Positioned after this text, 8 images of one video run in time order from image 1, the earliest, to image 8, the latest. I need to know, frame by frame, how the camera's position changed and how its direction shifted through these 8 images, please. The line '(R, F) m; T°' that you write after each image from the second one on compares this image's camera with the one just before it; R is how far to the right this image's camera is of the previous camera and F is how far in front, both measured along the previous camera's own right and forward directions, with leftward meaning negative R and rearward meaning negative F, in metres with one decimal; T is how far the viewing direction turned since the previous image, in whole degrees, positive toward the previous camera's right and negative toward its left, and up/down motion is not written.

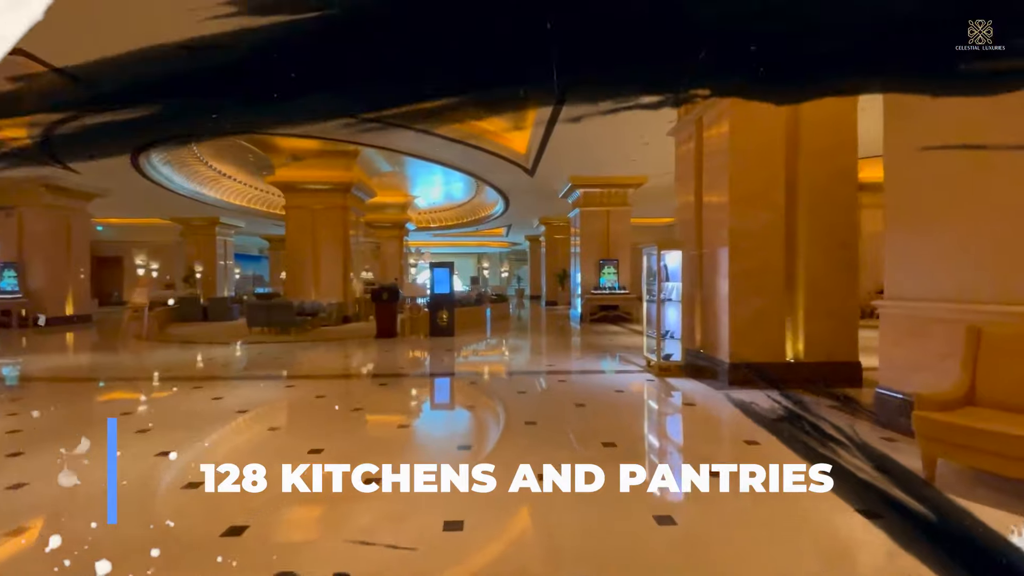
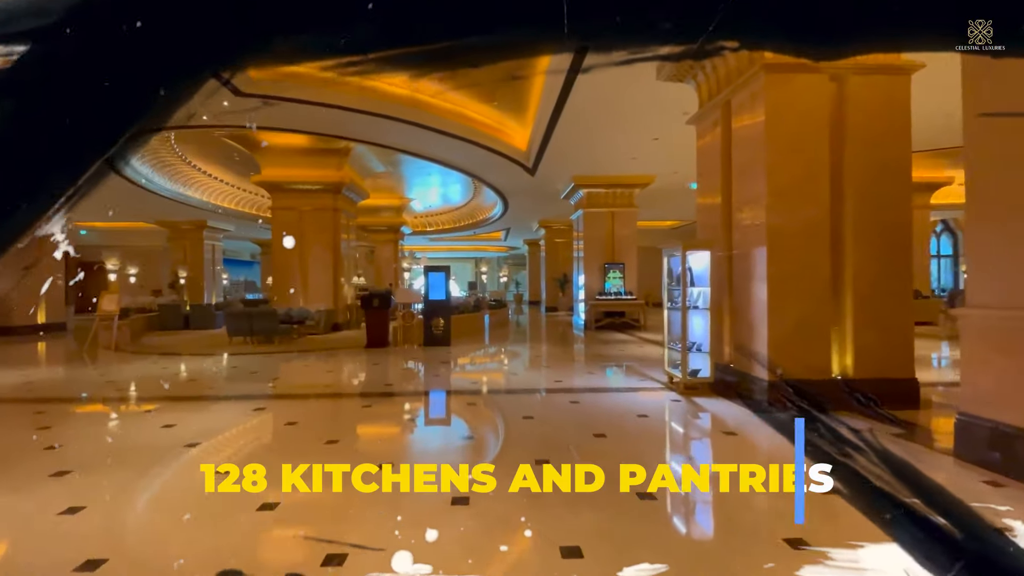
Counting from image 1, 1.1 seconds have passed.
(-0.1, +0.8) m; 0°
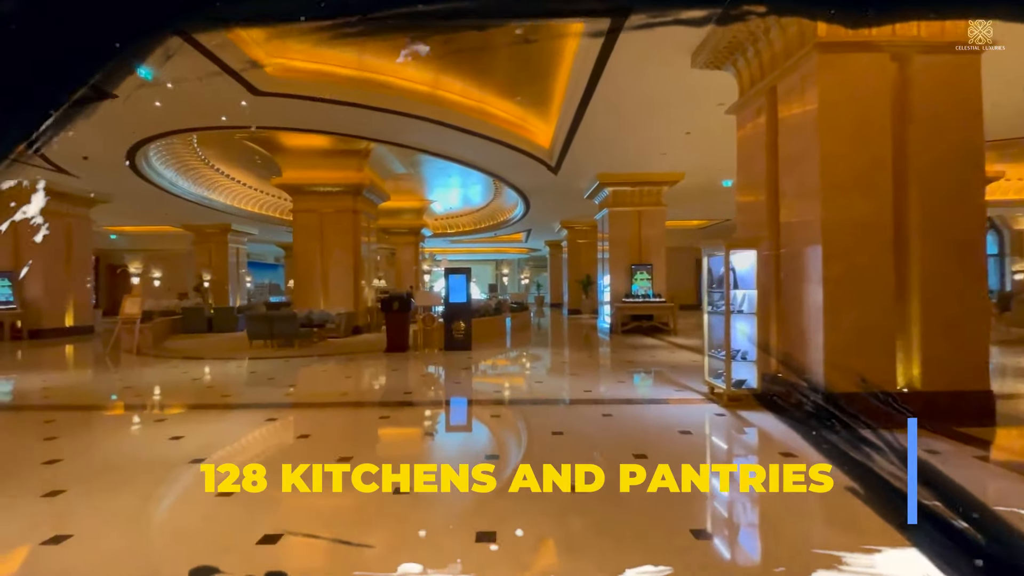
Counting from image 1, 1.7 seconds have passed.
(-0.1, +0.4) m; -2°
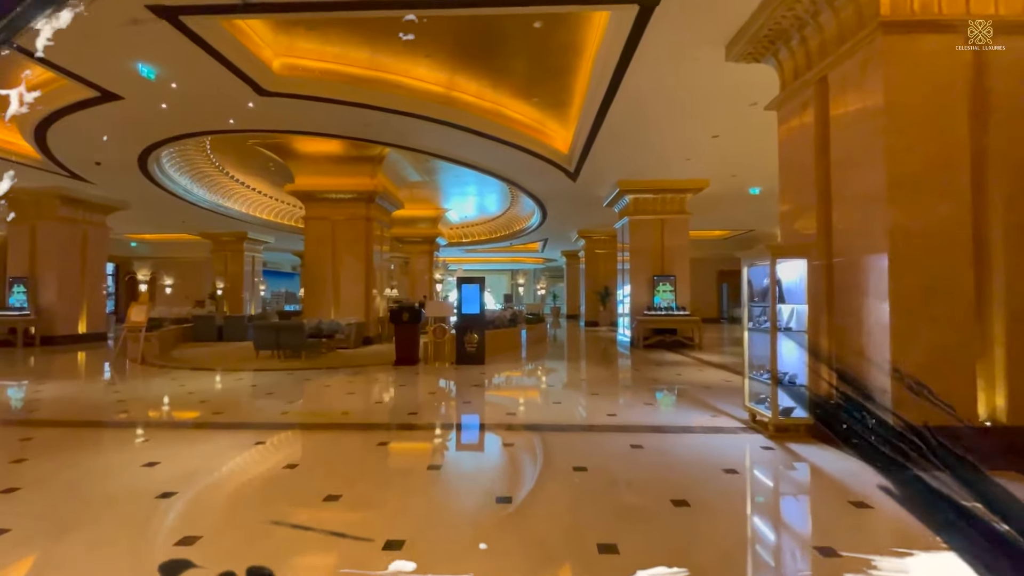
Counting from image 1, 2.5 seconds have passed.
(0.0, +0.5) m; -2°
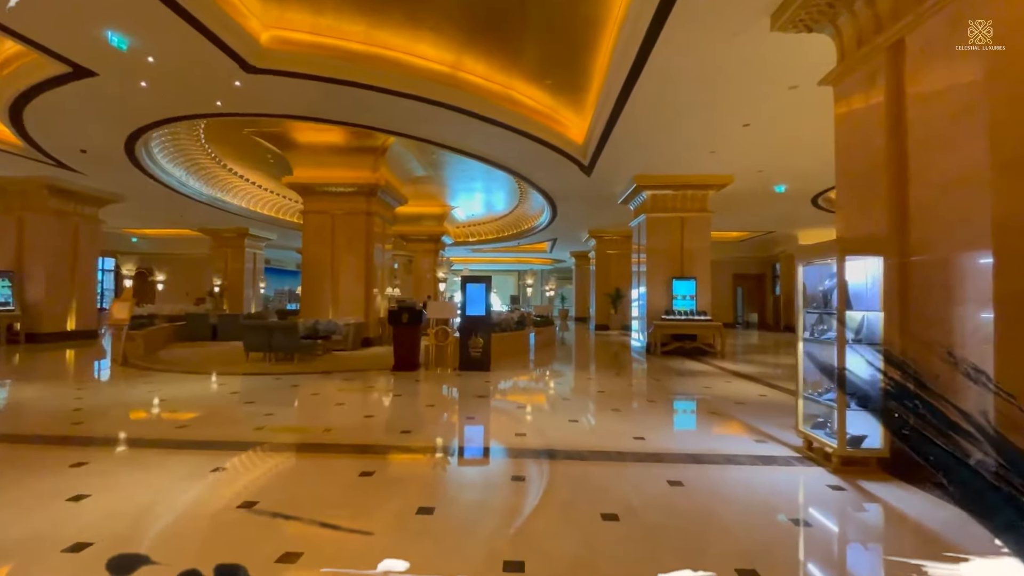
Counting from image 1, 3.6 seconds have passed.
(0.0, +0.7) m; -1°
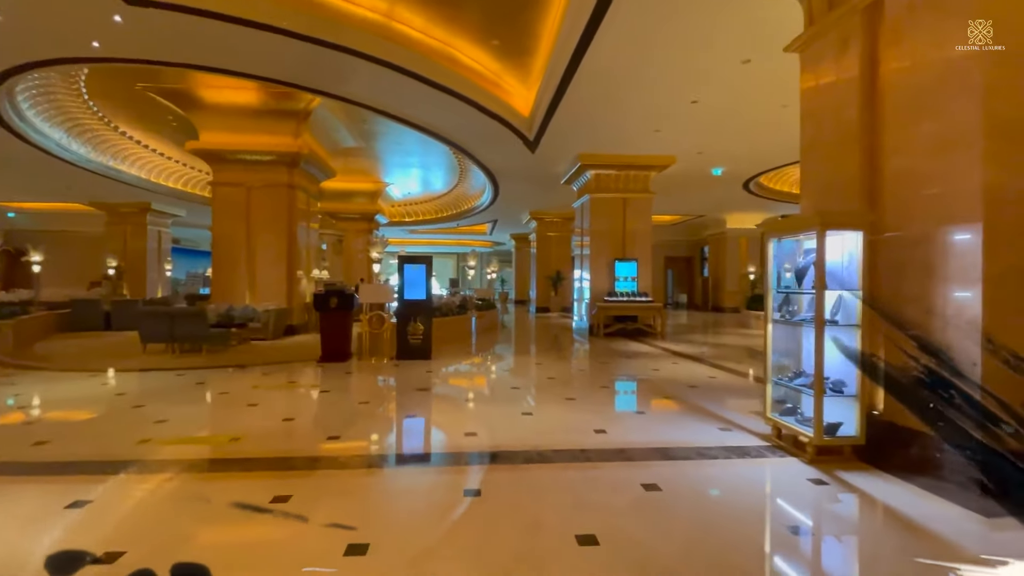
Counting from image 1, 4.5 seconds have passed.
(-0.1, +0.6) m; +8°
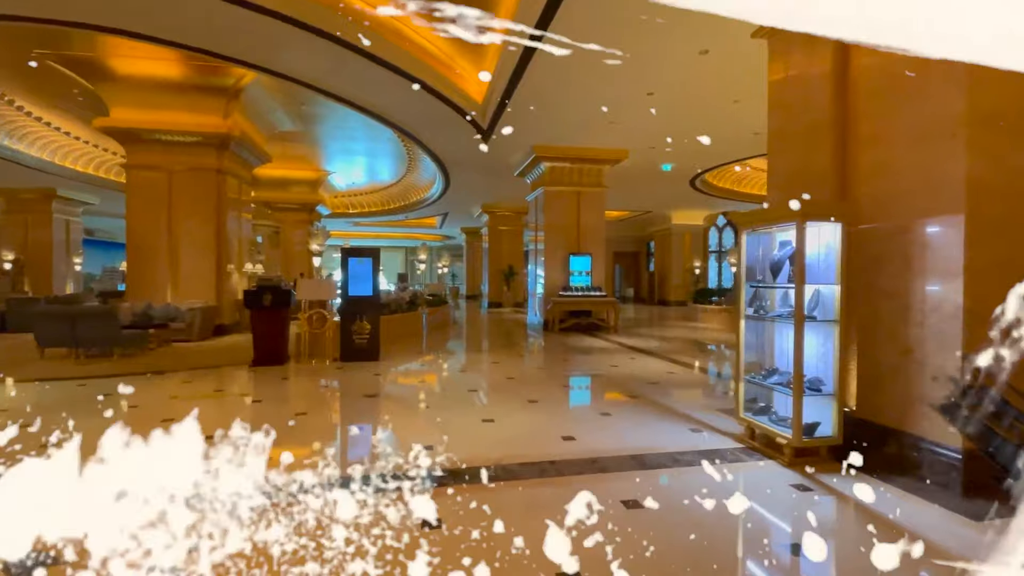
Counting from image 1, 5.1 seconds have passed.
(-0.1, +0.4) m; +6°
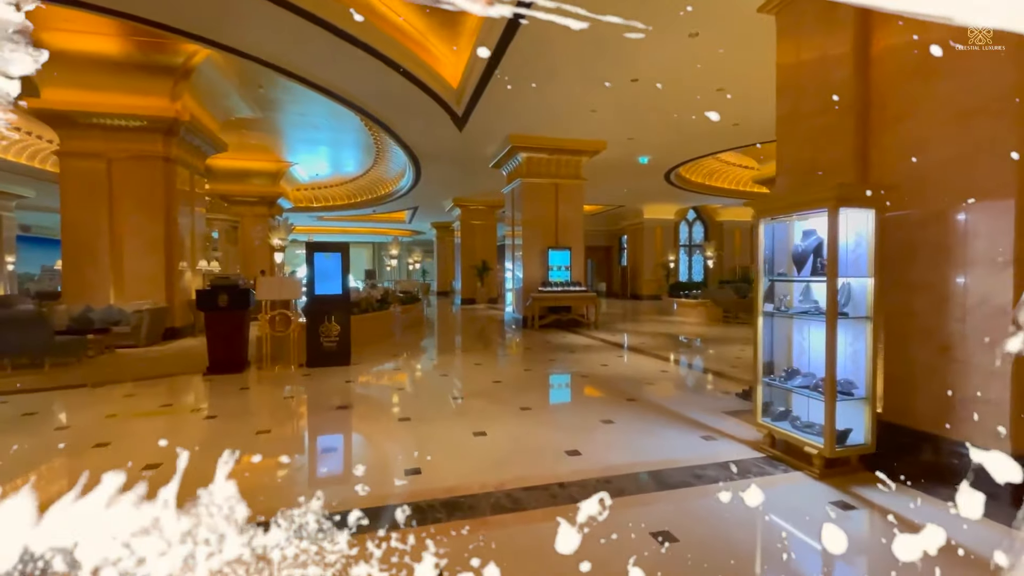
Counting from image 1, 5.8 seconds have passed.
(-0.2, +0.4) m; +4°
